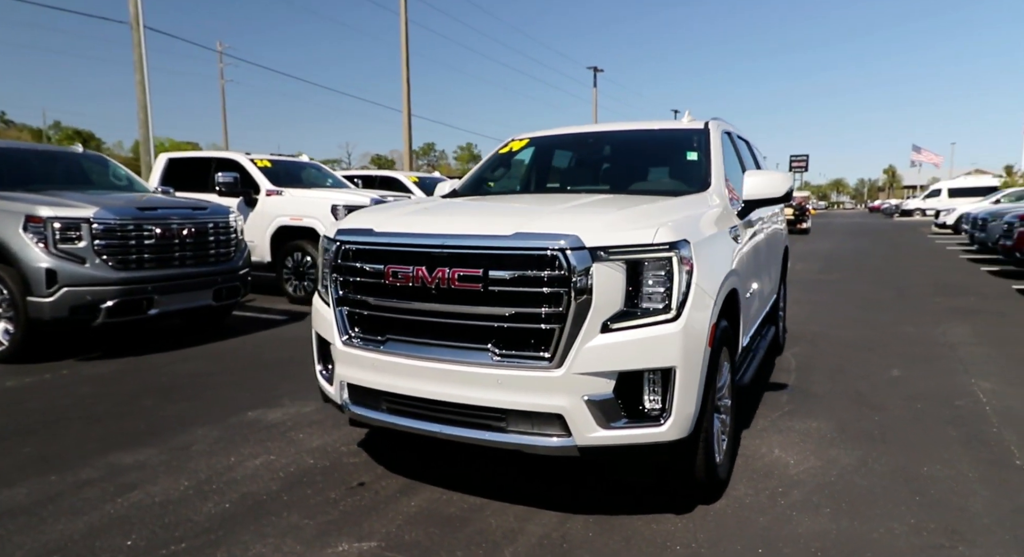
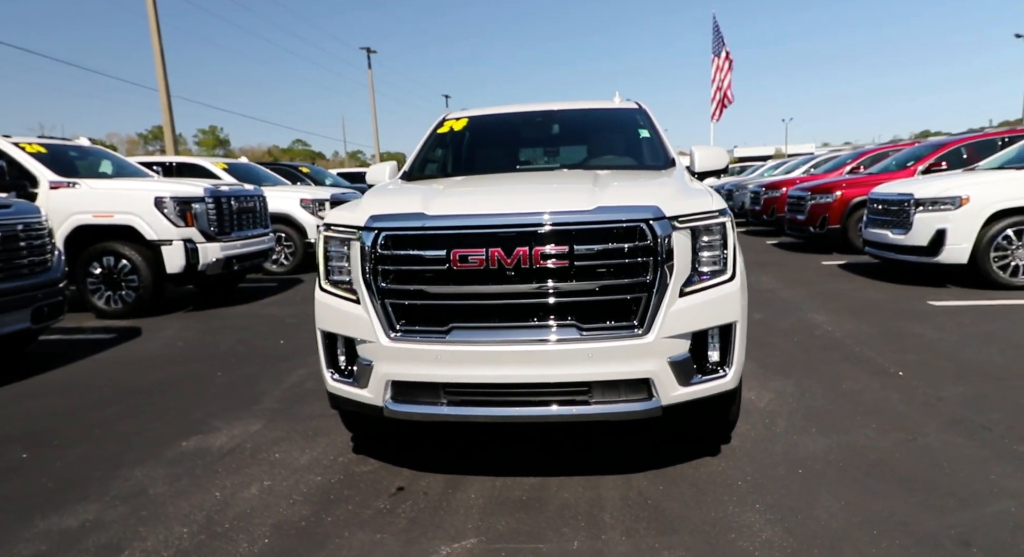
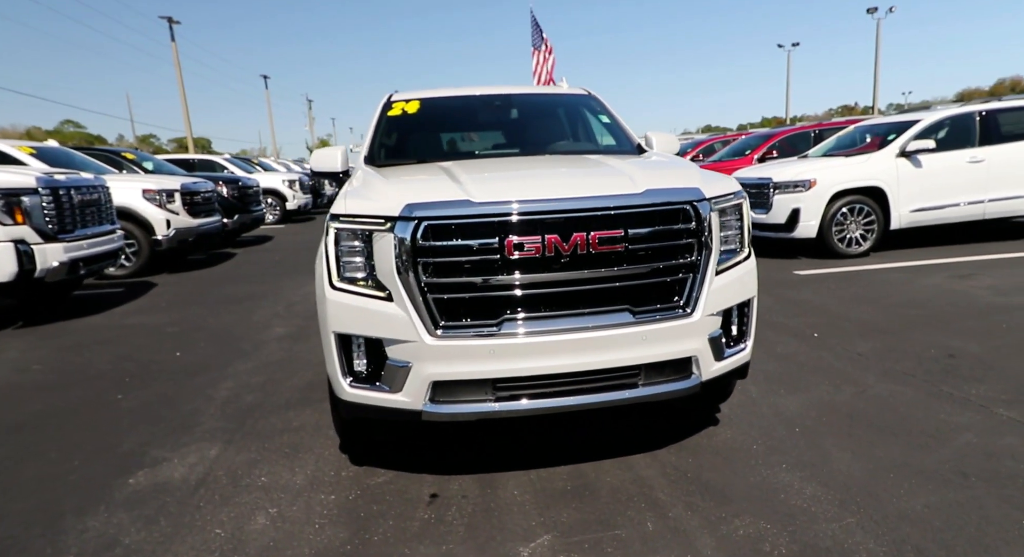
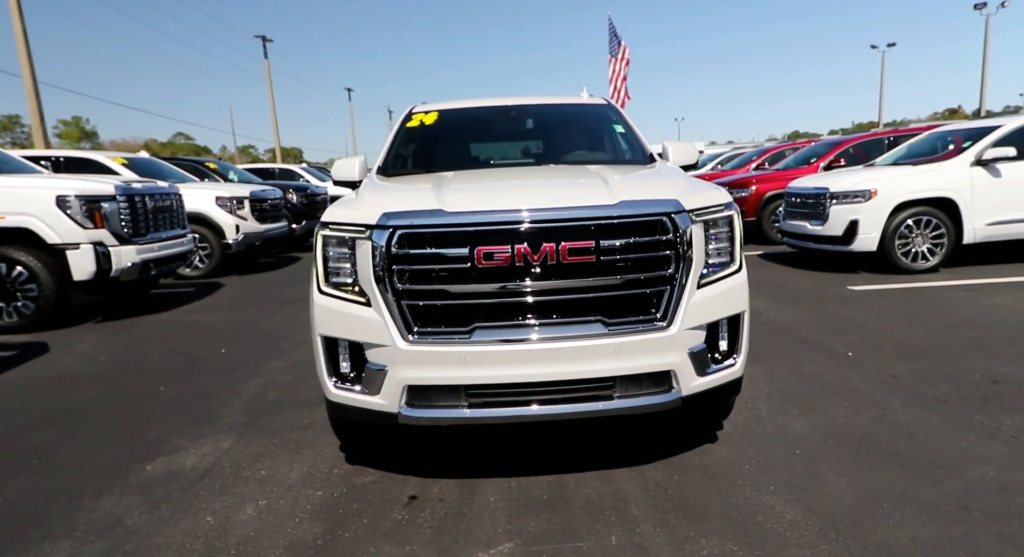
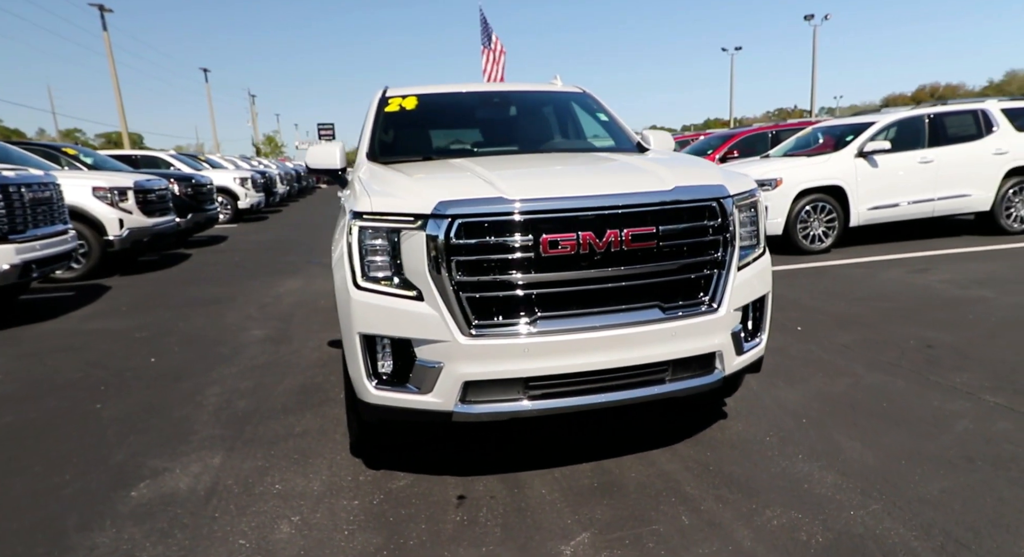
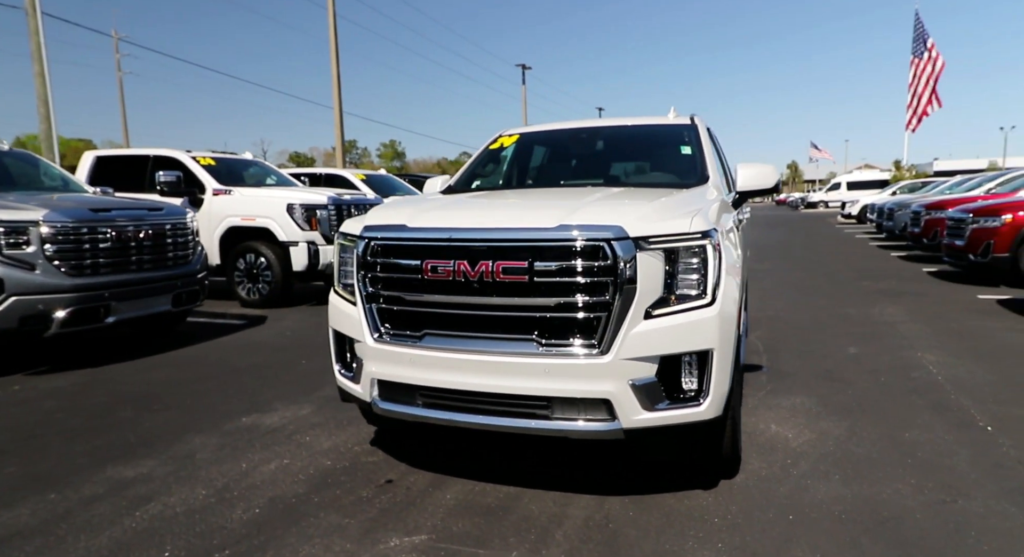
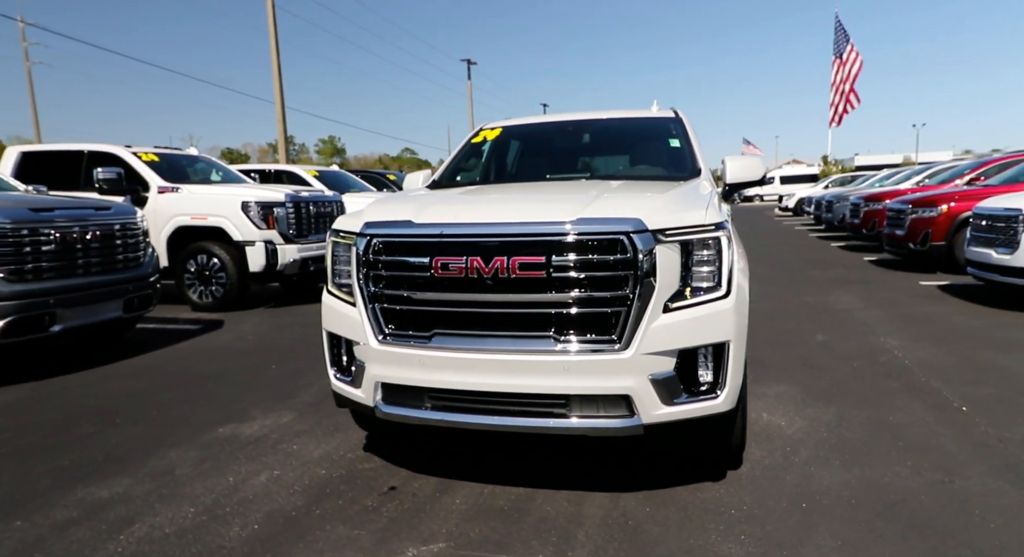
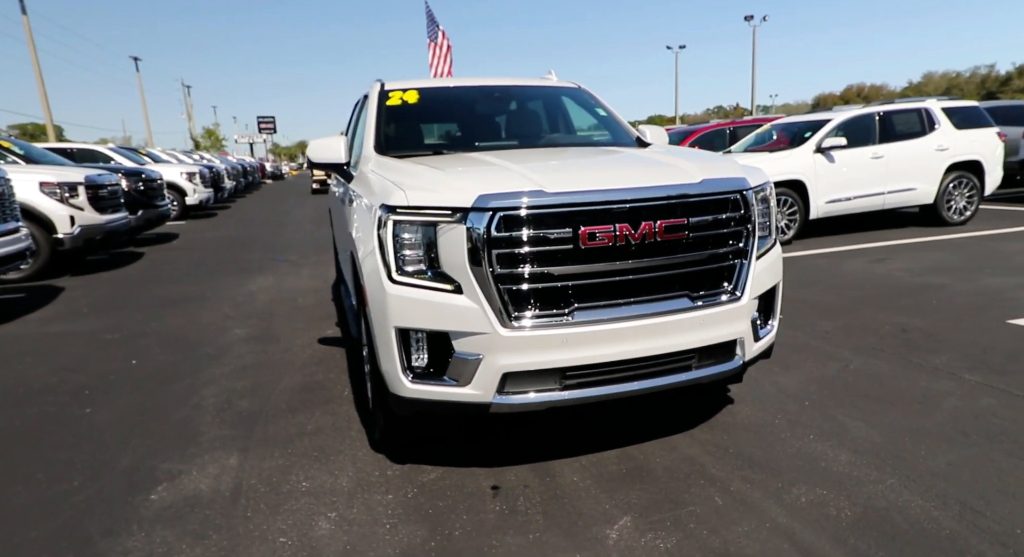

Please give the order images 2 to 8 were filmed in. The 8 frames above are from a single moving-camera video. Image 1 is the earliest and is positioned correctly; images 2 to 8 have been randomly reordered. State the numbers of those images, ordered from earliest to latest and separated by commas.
6, 7, 2, 4, 3, 5, 8
